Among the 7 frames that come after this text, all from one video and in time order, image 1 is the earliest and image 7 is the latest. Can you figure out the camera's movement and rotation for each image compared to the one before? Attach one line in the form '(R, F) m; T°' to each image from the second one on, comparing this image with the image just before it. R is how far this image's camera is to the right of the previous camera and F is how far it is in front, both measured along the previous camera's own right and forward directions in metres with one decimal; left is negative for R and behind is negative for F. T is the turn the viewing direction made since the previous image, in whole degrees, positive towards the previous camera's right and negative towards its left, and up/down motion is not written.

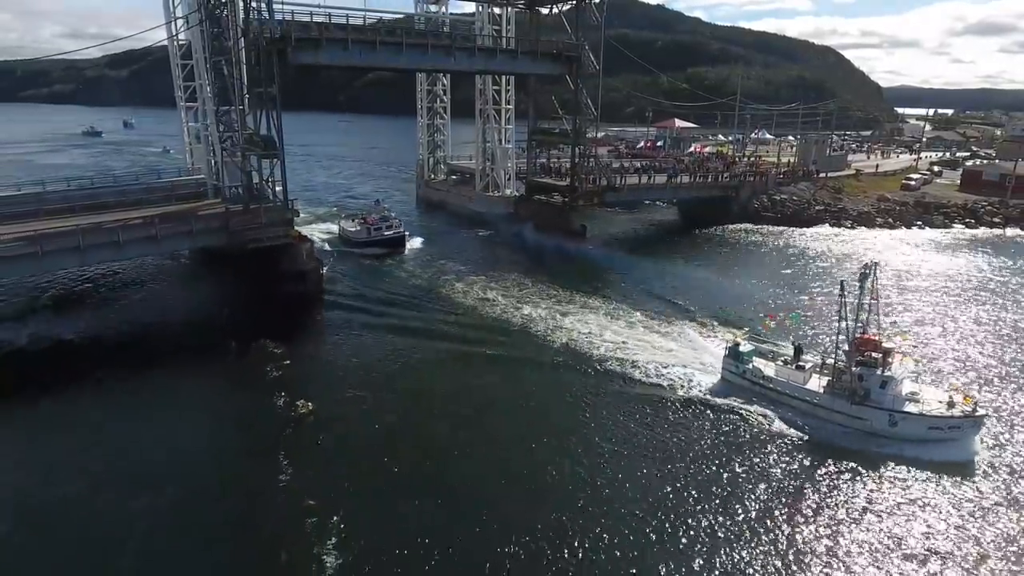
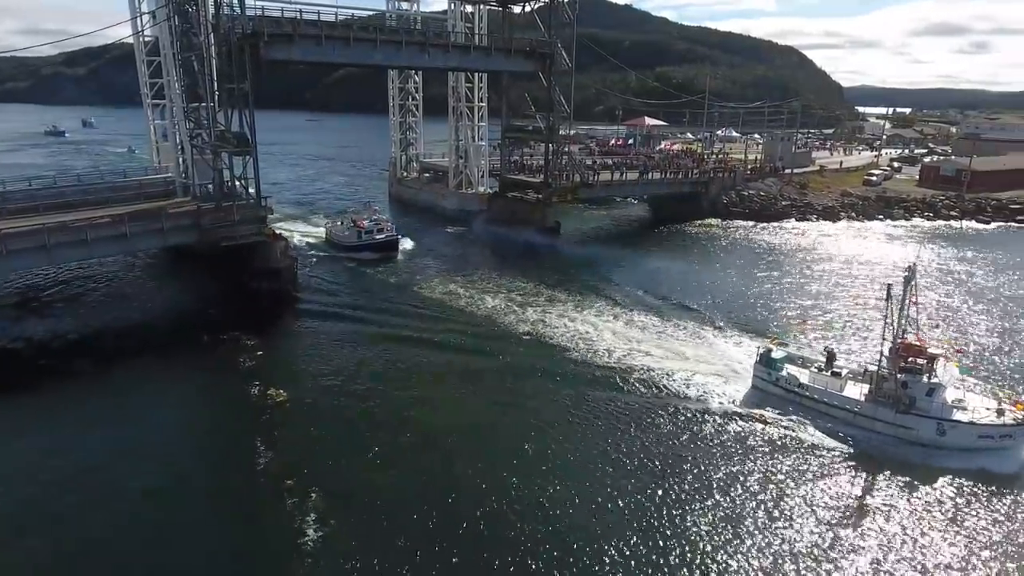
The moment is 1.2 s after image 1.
(-0.6, +0.6) m; +2°
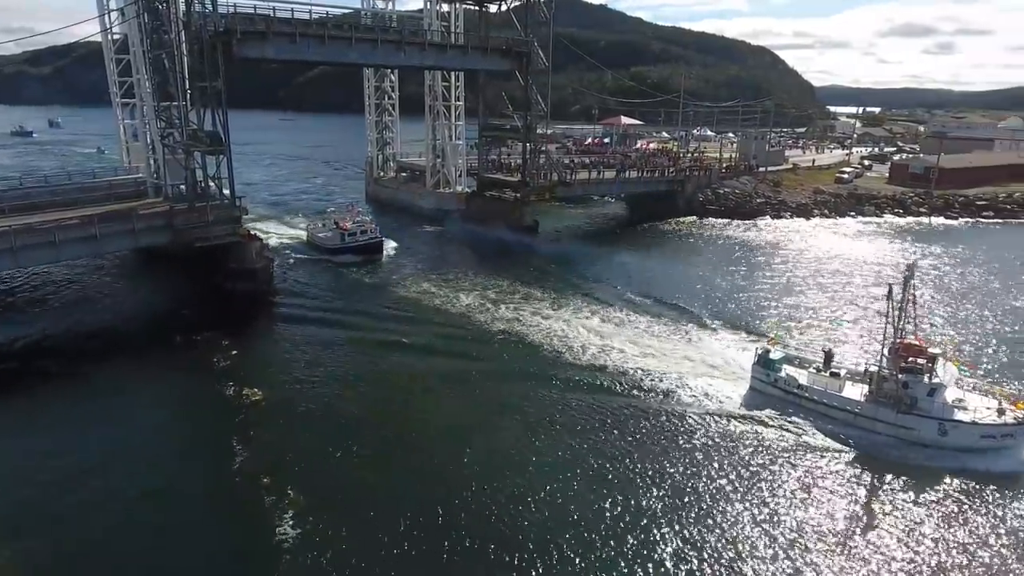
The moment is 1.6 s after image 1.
(-0.1, +0.3) m; +2°
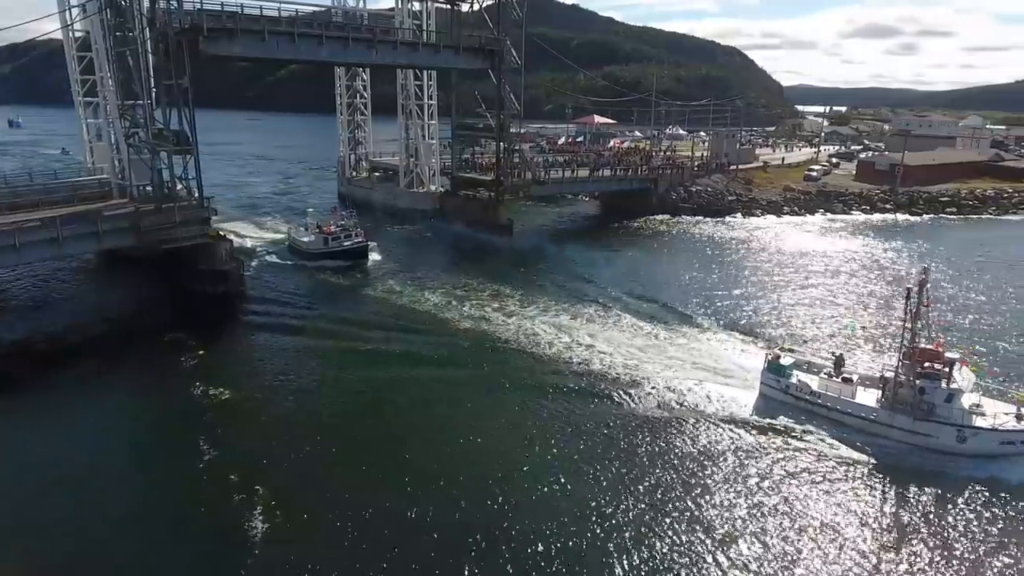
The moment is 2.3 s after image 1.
(-0.1, +0.7) m; +2°
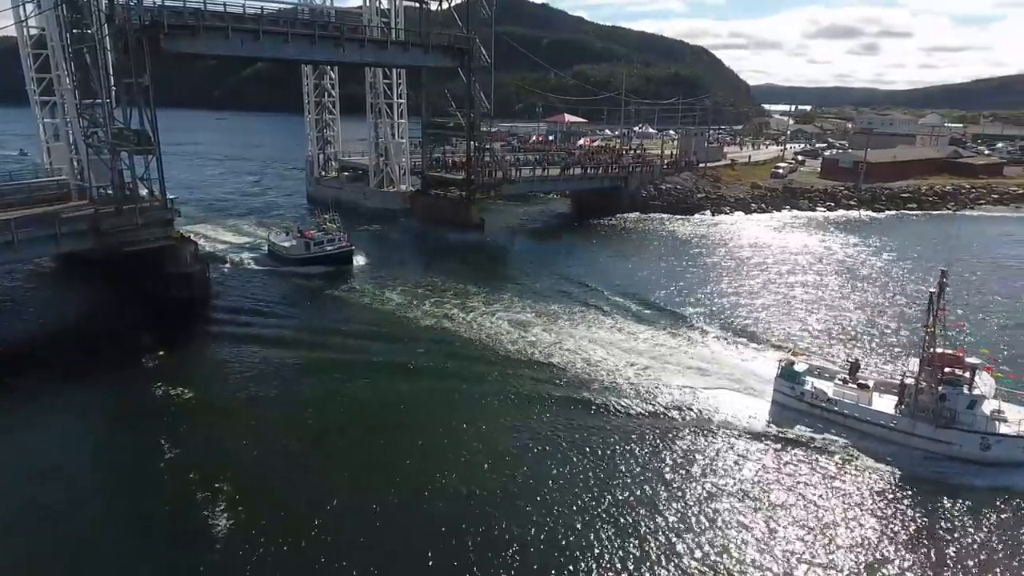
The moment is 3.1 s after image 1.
(-0.1, +0.7) m; +2°
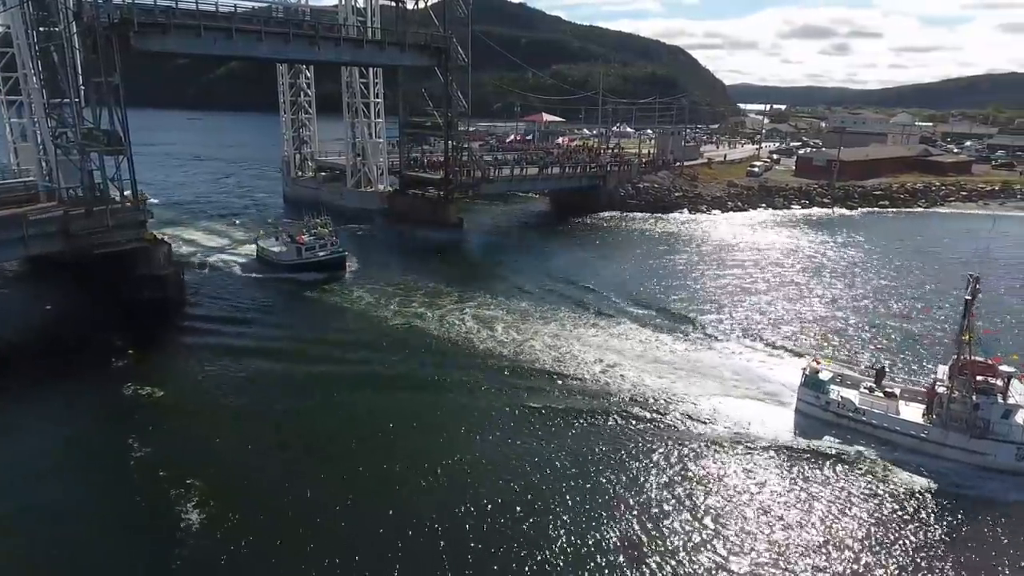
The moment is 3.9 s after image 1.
(0.0, +0.3) m; +2°
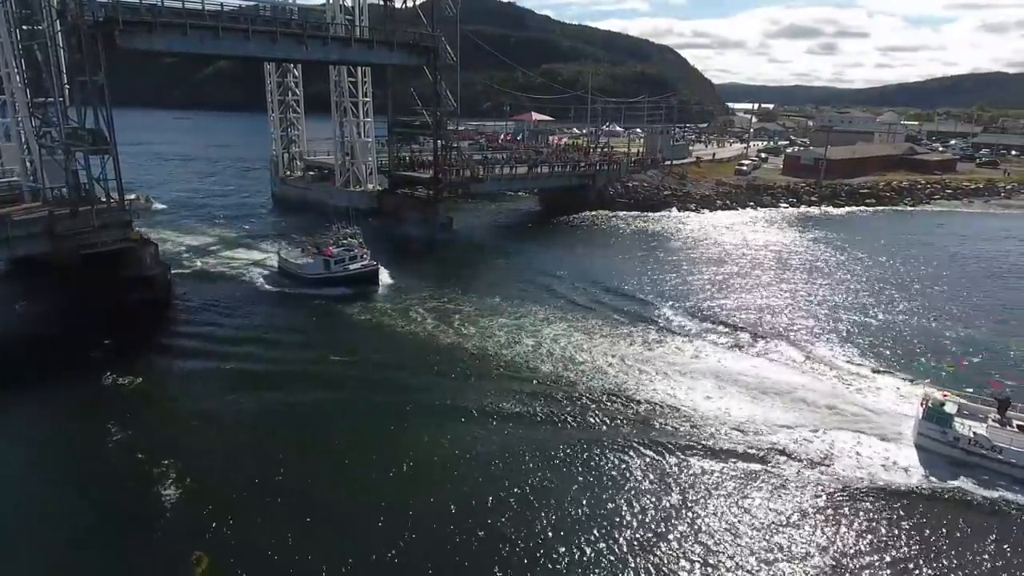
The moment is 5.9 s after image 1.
(+0.1, -0.1) m; +1°
